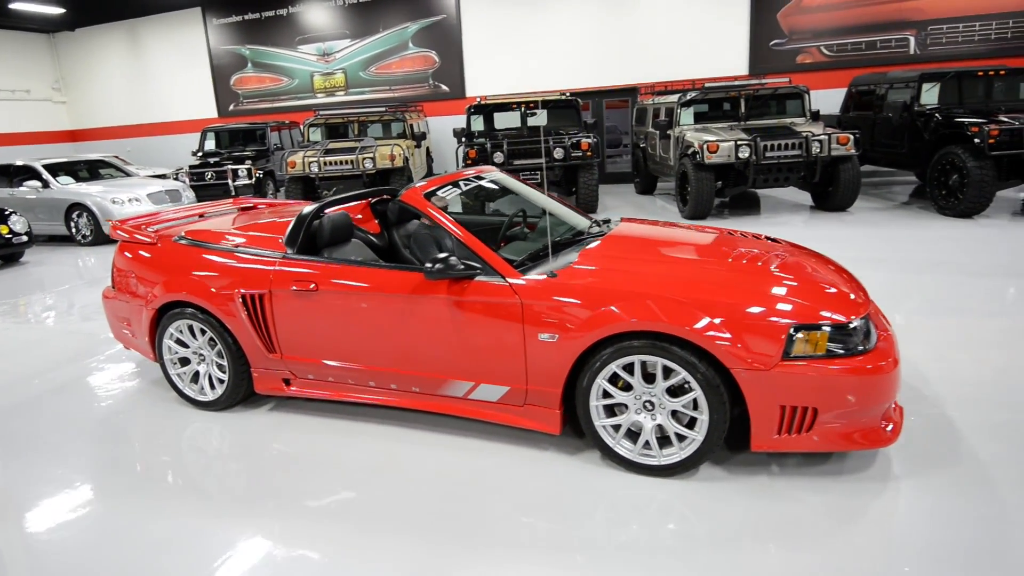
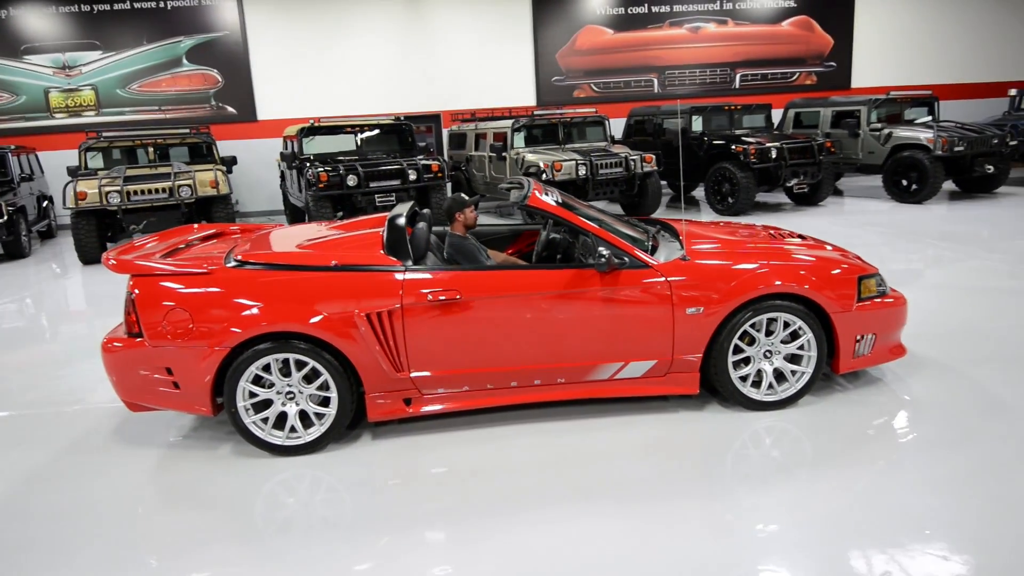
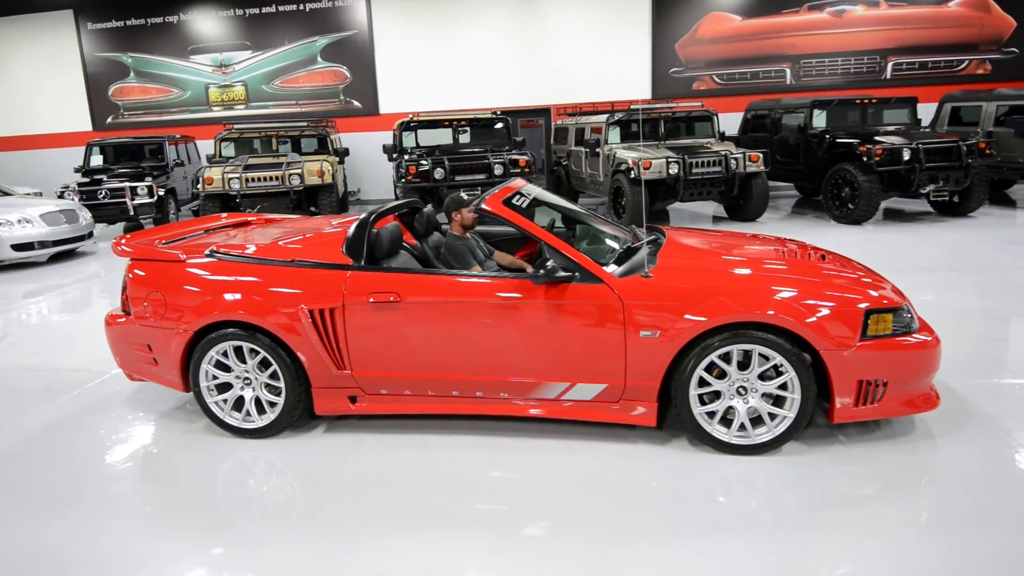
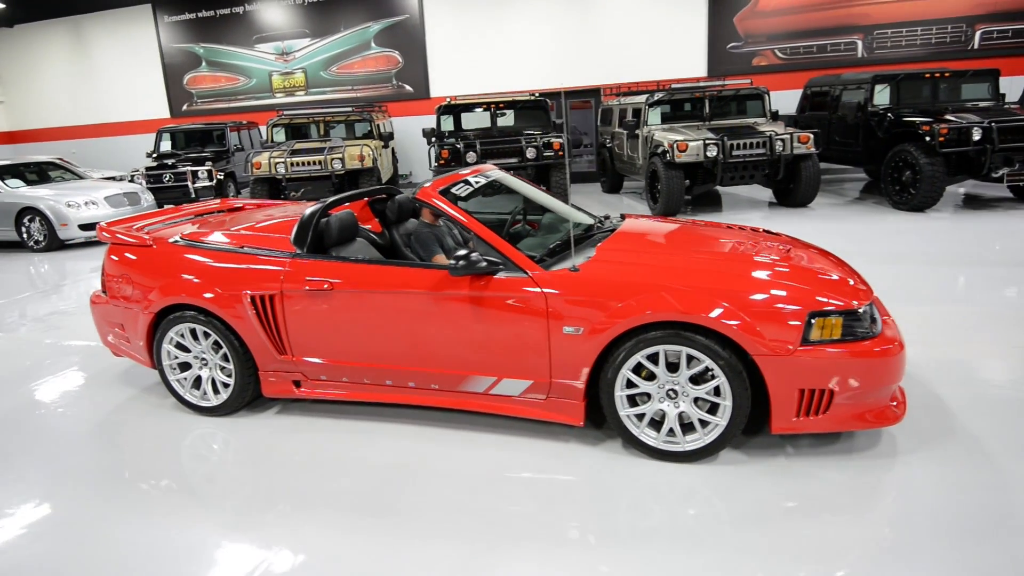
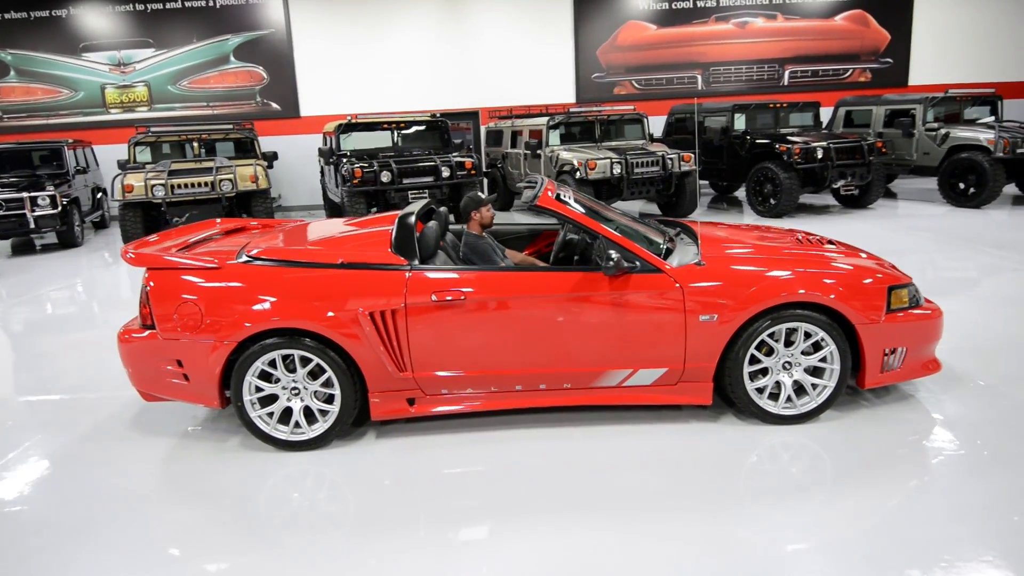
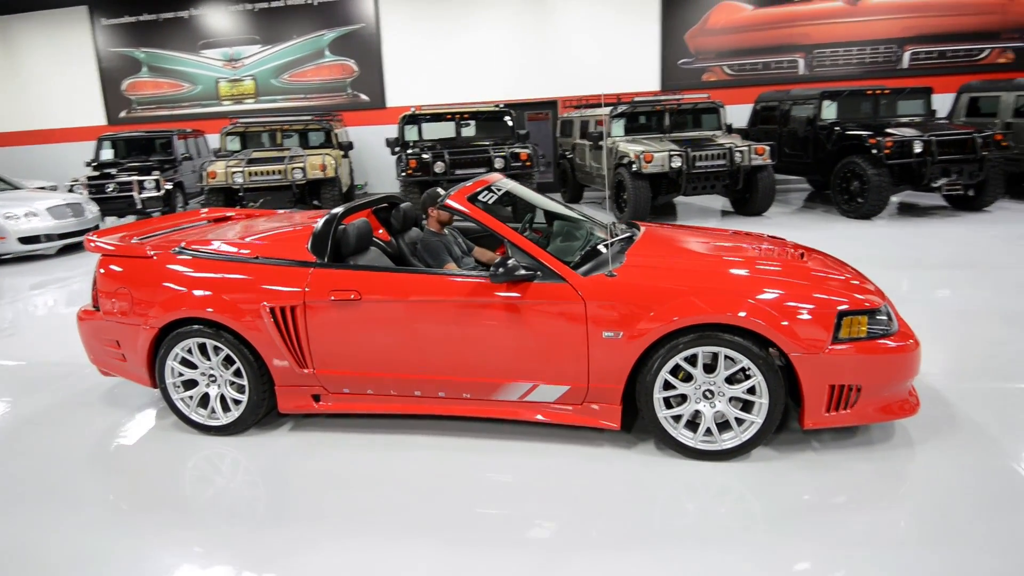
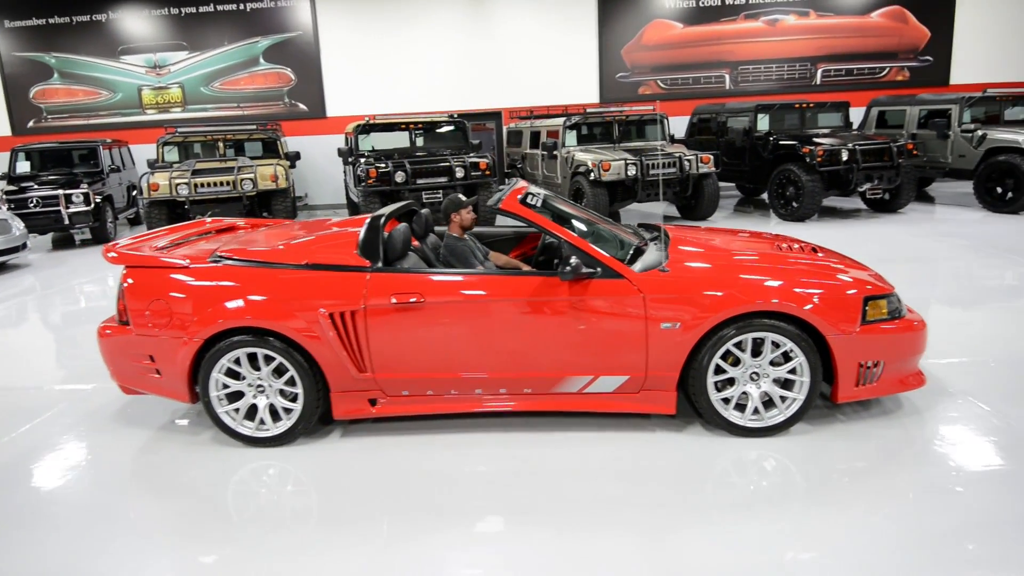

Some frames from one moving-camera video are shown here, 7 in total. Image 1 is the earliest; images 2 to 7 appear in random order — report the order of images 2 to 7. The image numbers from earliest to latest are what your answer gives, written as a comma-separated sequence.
4, 6, 3, 7, 5, 2
